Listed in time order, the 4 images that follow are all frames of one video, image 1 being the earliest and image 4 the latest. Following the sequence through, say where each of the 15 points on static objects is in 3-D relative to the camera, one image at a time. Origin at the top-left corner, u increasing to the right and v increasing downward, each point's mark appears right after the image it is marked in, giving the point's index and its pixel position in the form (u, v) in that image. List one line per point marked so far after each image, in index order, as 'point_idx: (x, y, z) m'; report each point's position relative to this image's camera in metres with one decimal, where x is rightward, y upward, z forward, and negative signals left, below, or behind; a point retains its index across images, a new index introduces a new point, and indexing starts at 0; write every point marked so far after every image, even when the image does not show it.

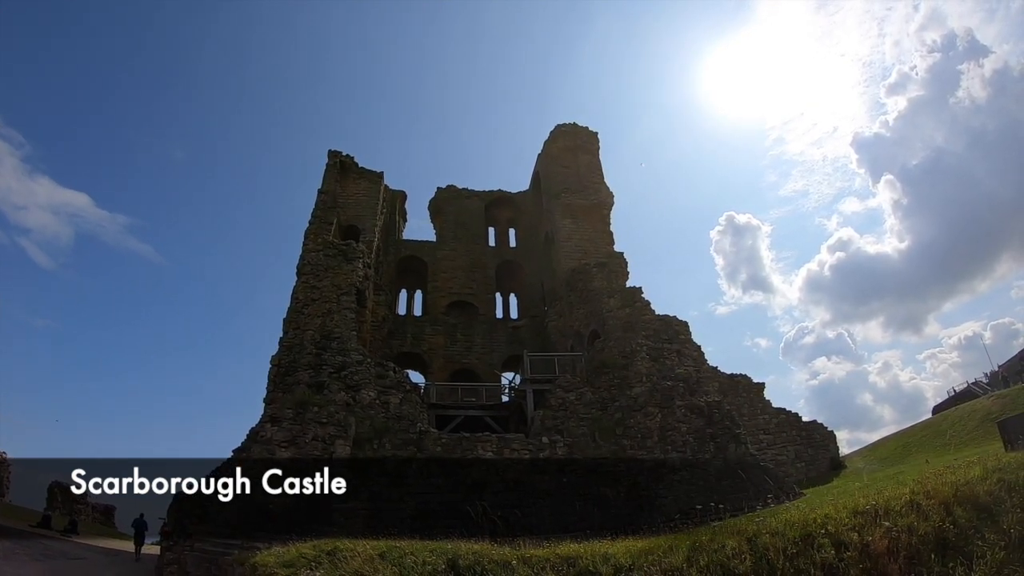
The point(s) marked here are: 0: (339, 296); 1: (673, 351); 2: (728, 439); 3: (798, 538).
0: (-4.7, -0.2, +16.7) m
1: (+4.4, -1.7, +17.0) m
2: (+5.3, -3.7, +15.1) m
3: (+3.5, -3.1, +7.5) m
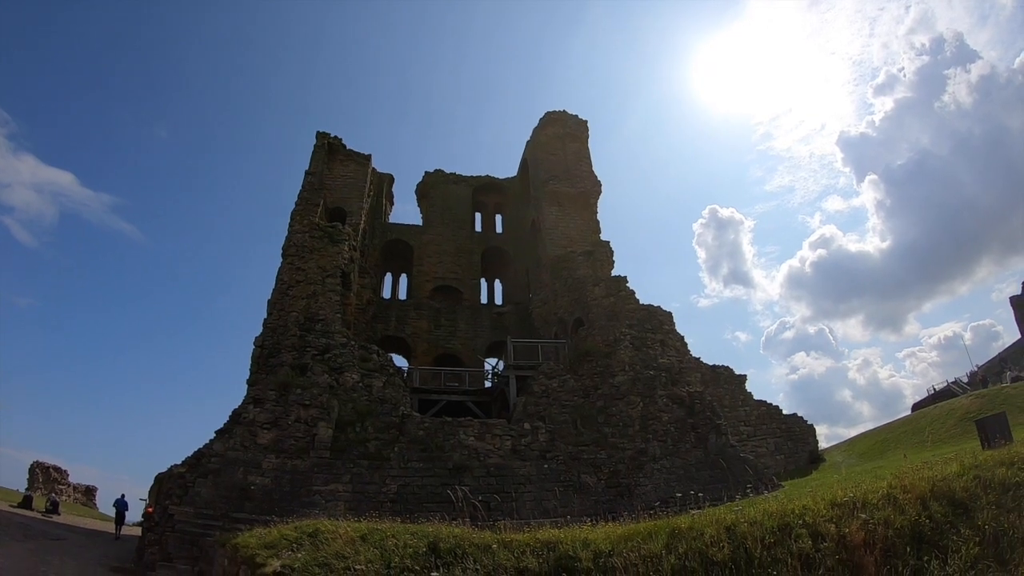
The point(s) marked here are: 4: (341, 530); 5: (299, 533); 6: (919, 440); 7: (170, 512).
0: (-5.1, +0.3, +16.5) m
1: (+4.0, -1.5, +17.1) m
2: (+4.9, -3.5, +15.2) m
3: (+3.3, -3.0, +7.6) m
4: (-2.3, -3.3, +8.3) m
5: (-3.0, -3.5, +8.7) m
6: (+12.2, -4.6, +18.5) m
7: (-6.7, -4.3, +11.8) m
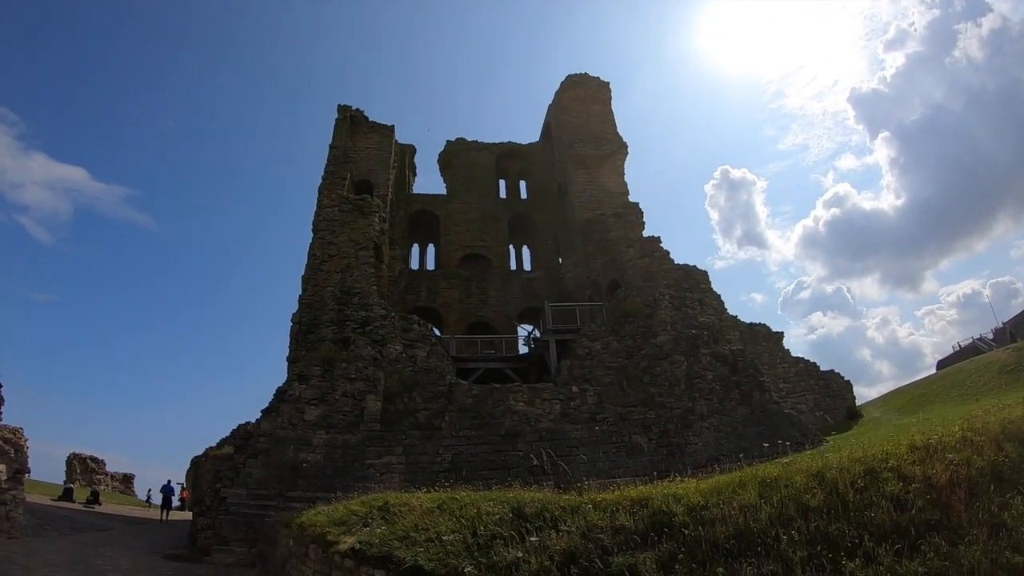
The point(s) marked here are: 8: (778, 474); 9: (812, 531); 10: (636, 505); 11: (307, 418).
0: (-4.1, +1.0, +16.3) m
1: (+5.0, -0.3, +16.9) m
2: (+5.9, -2.4, +15.1) m
3: (+4.3, -2.2, +7.5) m
4: (-1.3, -2.8, +8.3) m
5: (-2.0, -3.0, +8.7) m
6: (+13.3, -3.0, +18.3) m
7: (-5.6, -3.9, +11.8) m
8: (+3.2, -2.3, +7.5) m
9: (+3.0, -2.5, +6.3) m
10: (+1.4, -2.4, +6.7) m
11: (-4.3, -2.7, +12.8) m
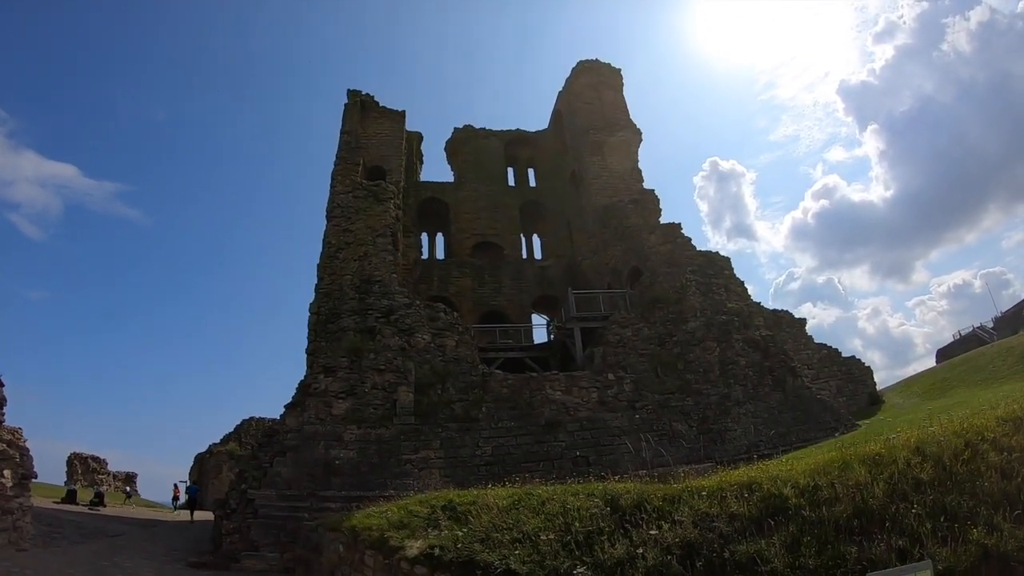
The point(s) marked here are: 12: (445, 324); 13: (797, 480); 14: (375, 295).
0: (-3.5, +1.3, +15.7) m
1: (+5.7, +0.1, +16.5) m
2: (+6.6, -2.0, +14.7) m
3: (+5.2, -1.8, +7.0) m
4: (-0.4, -2.5, +7.7) m
5: (-1.1, -2.7, +8.1) m
6: (+13.9, -2.5, +18.1) m
7: (-4.7, -3.6, +11.1) m
8: (+4.1, -1.9, +7.0) m
9: (+4.0, -2.1, +5.8) m
10: (+2.3, -2.0, +6.2) m
11: (-3.5, -2.4, +12.1) m
12: (-1.6, -0.8, +14.0) m
13: (+2.9, -2.0, +6.3) m
14: (-3.2, -0.2, +14.4) m
